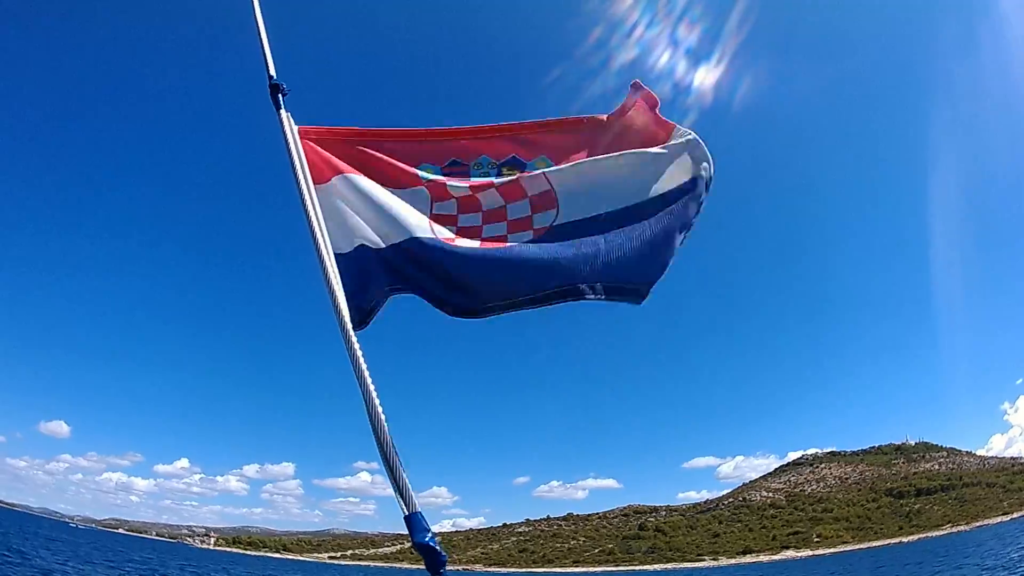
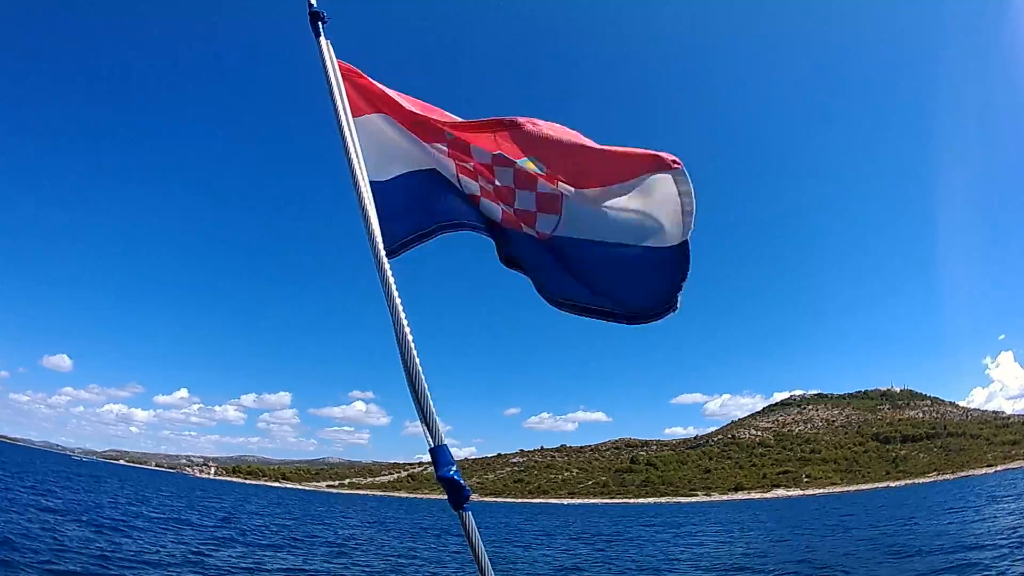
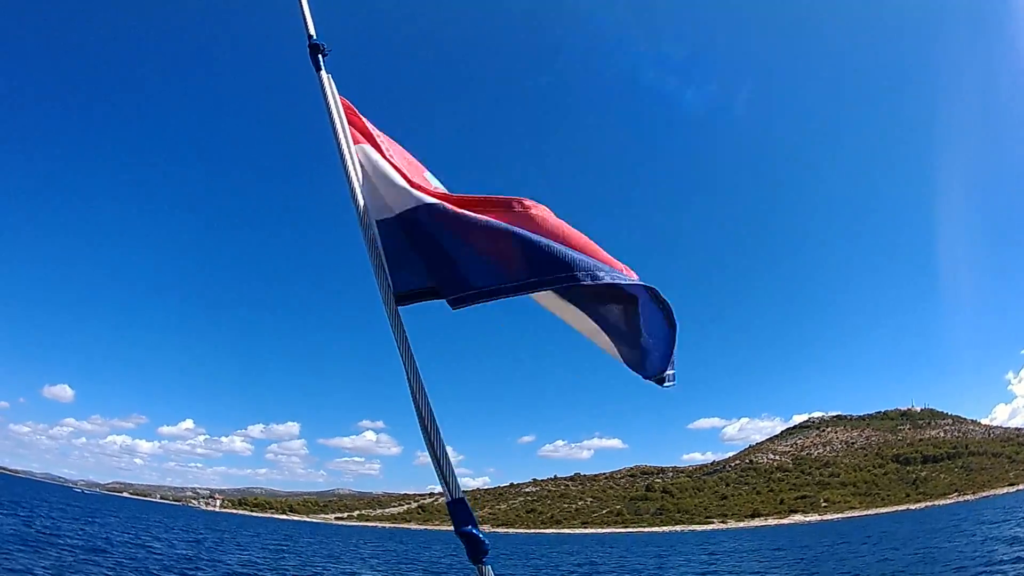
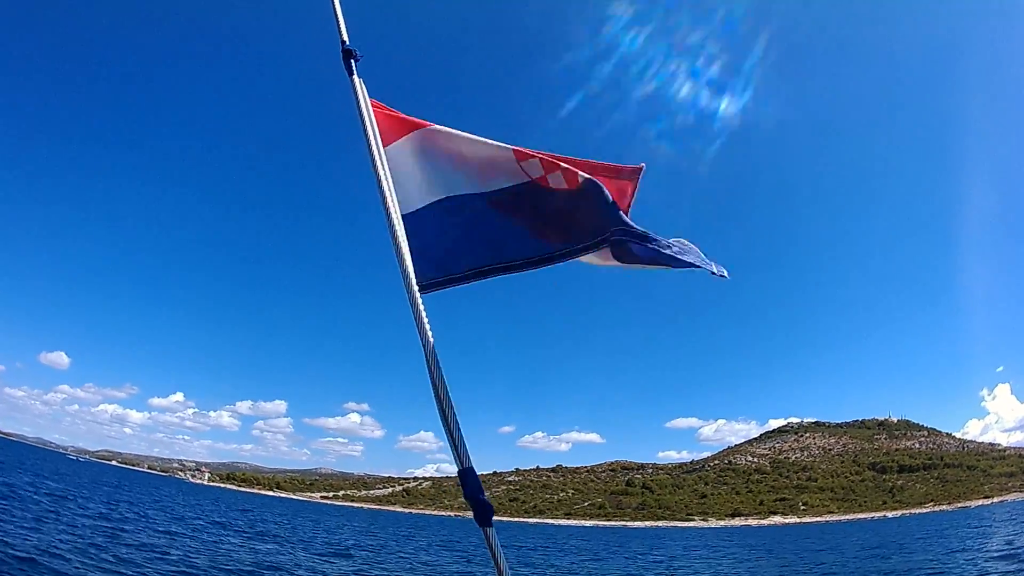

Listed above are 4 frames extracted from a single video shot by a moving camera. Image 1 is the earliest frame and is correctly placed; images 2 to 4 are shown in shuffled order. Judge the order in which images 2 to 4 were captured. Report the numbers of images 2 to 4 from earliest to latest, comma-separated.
3, 2, 4
